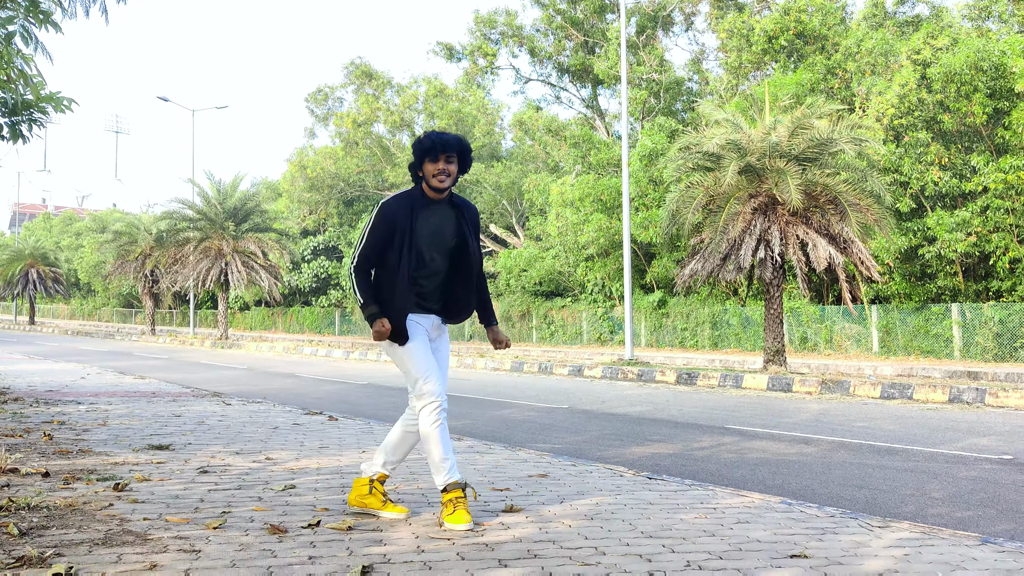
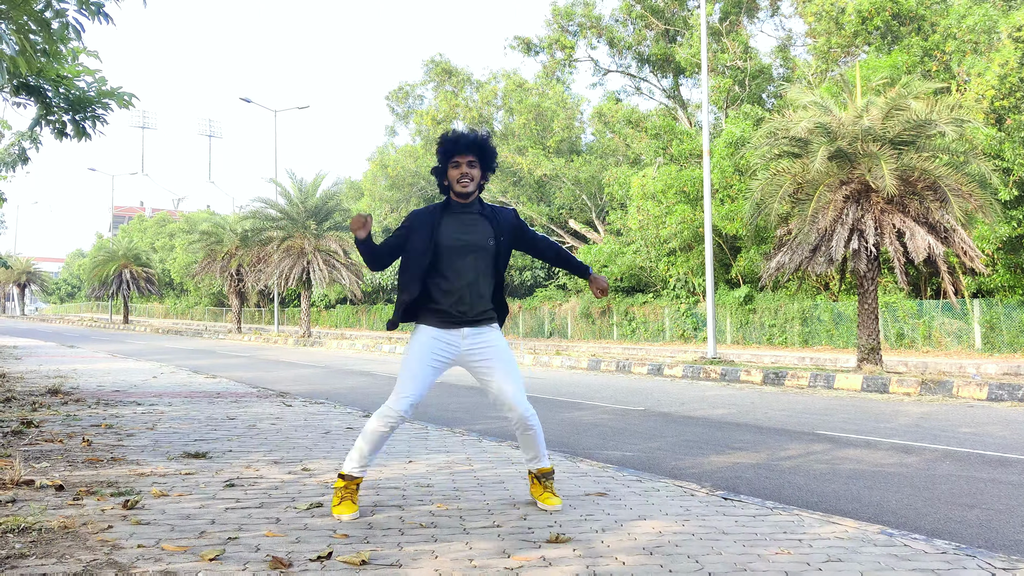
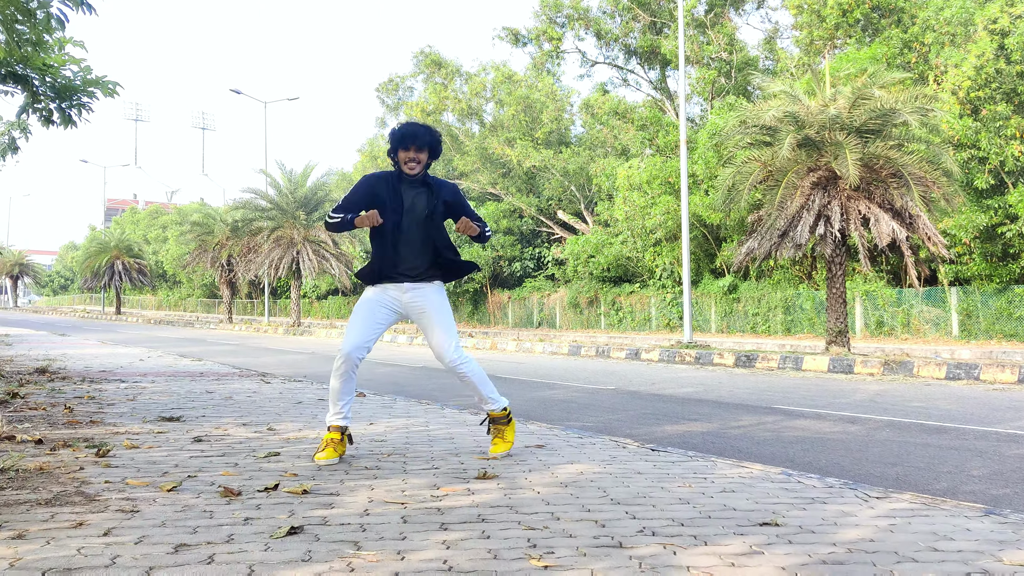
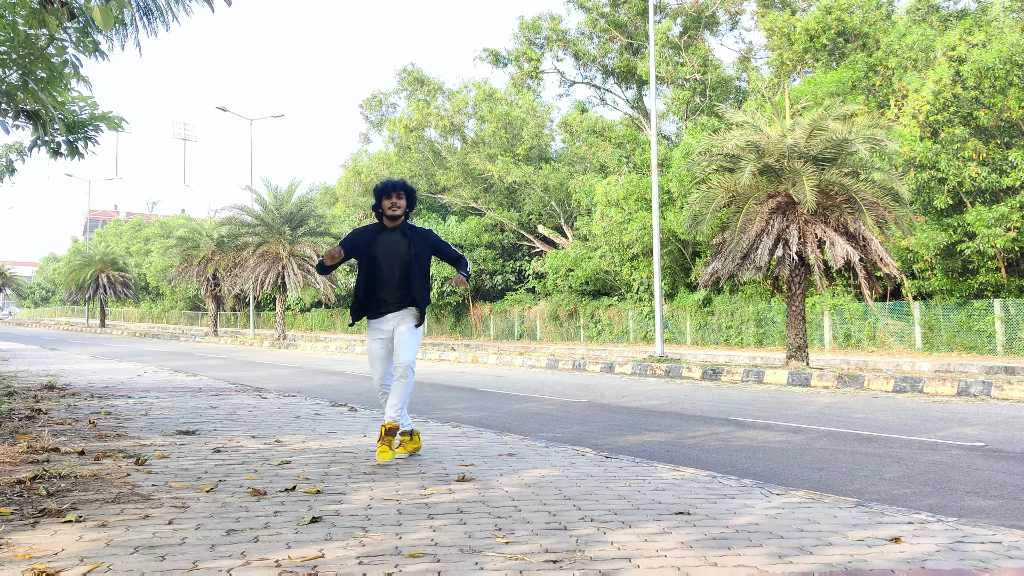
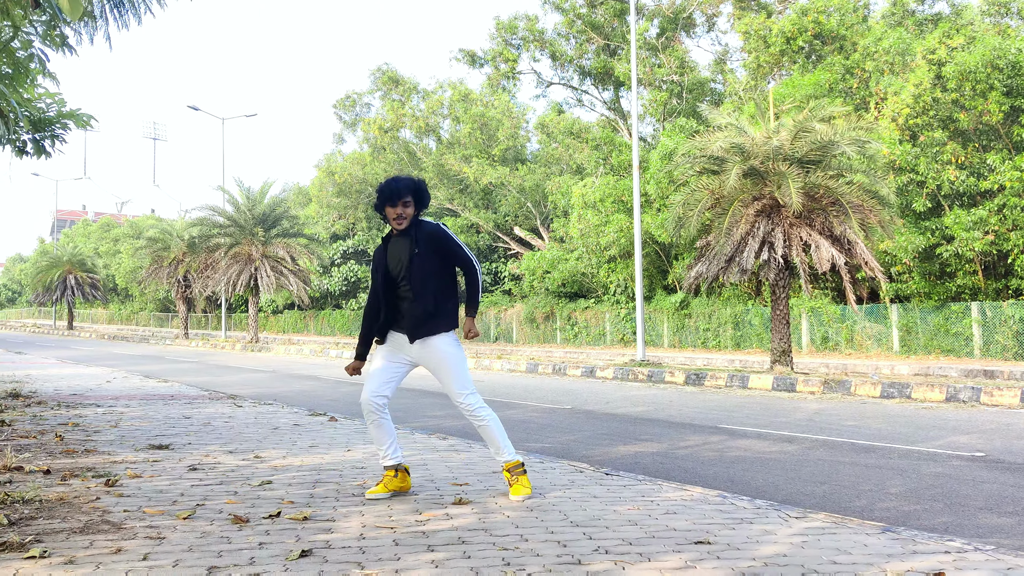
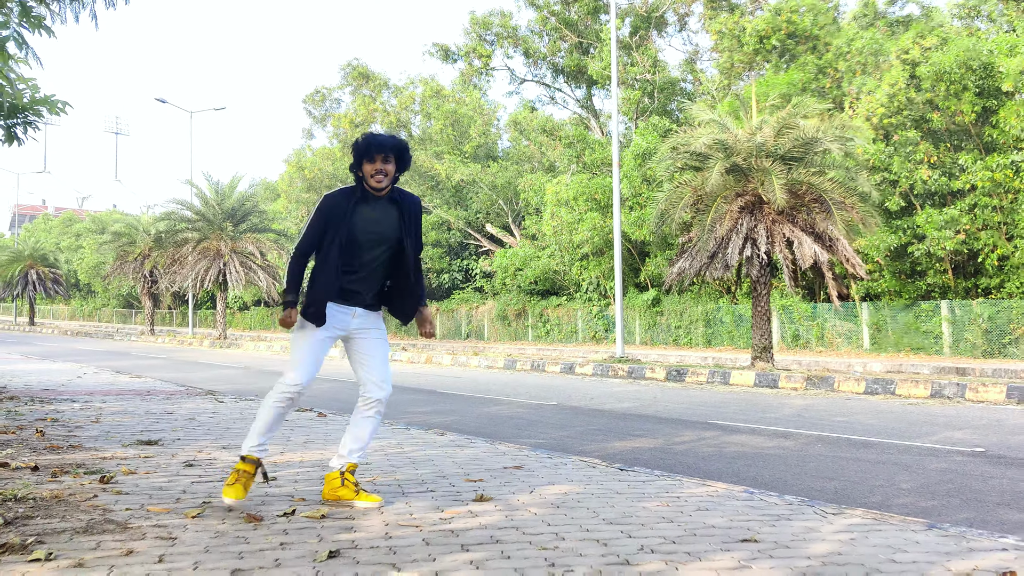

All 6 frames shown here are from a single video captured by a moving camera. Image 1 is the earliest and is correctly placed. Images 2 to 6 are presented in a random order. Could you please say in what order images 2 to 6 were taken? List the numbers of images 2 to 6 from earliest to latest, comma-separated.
6, 5, 4, 3, 2
